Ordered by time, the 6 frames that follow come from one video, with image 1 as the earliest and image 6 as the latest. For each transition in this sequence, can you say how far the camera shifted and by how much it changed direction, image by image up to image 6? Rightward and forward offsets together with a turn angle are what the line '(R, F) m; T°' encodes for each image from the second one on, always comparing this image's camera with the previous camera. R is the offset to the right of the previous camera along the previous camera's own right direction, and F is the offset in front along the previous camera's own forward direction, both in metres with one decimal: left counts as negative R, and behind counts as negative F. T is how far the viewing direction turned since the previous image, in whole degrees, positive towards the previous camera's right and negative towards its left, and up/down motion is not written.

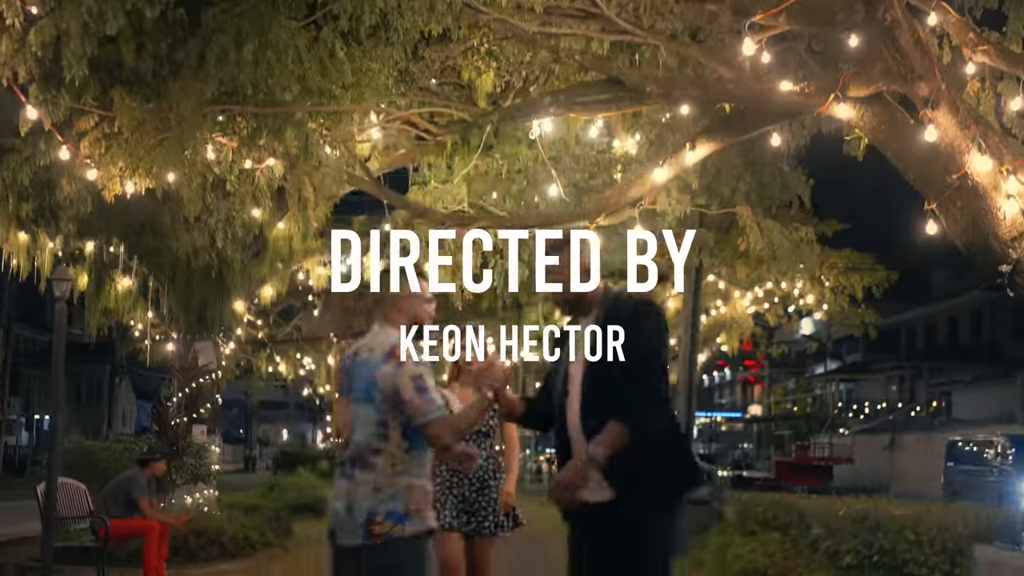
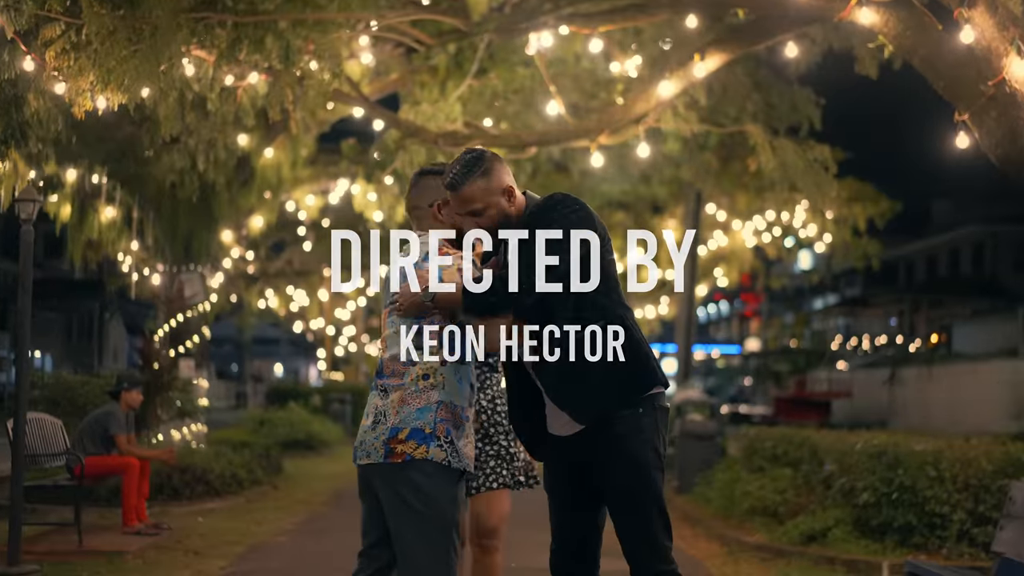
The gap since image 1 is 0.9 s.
(0.0, +0.6) m; 0°
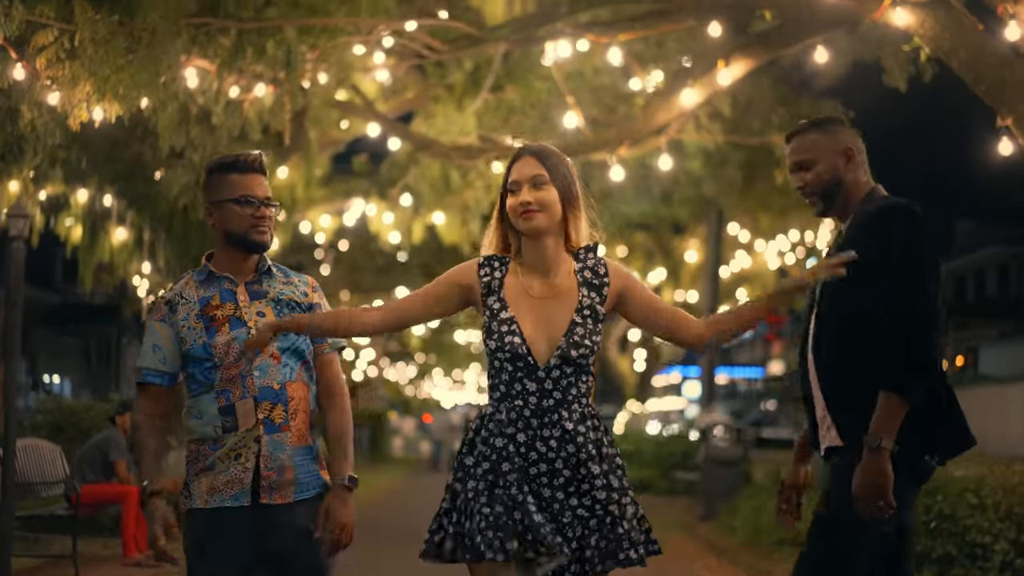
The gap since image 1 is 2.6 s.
(0.0, +0.5) m; -1°
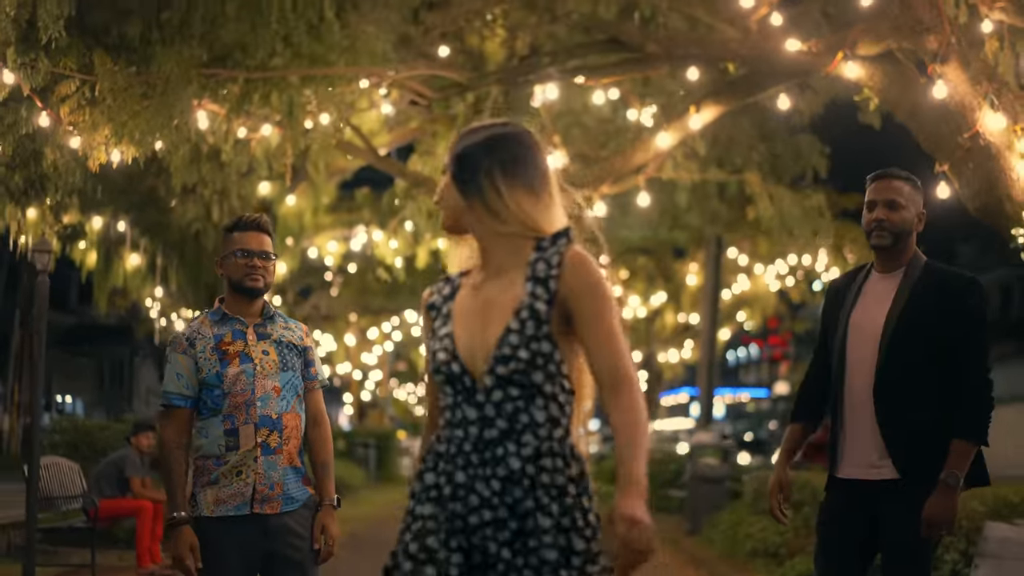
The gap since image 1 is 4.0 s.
(+0.2, -0.8) m; 0°
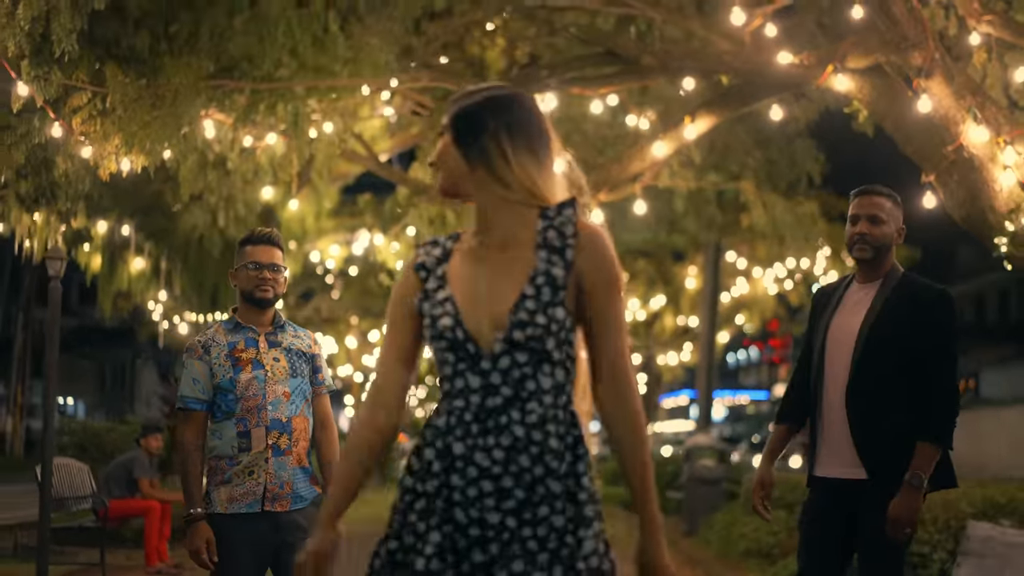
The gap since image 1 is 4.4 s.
(0.0, -0.3) m; 0°
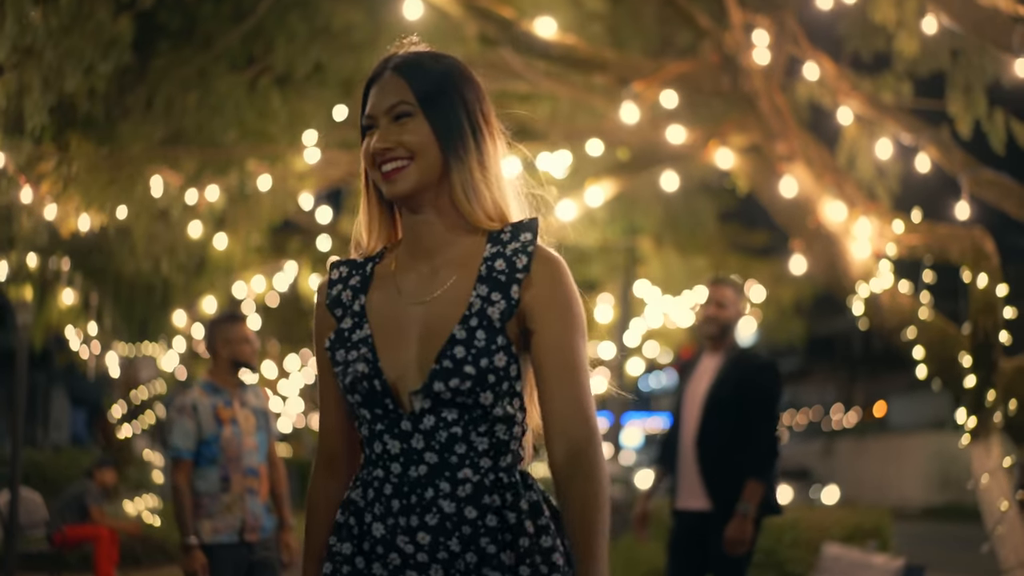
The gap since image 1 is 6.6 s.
(0.0, -1.3) m; +3°
